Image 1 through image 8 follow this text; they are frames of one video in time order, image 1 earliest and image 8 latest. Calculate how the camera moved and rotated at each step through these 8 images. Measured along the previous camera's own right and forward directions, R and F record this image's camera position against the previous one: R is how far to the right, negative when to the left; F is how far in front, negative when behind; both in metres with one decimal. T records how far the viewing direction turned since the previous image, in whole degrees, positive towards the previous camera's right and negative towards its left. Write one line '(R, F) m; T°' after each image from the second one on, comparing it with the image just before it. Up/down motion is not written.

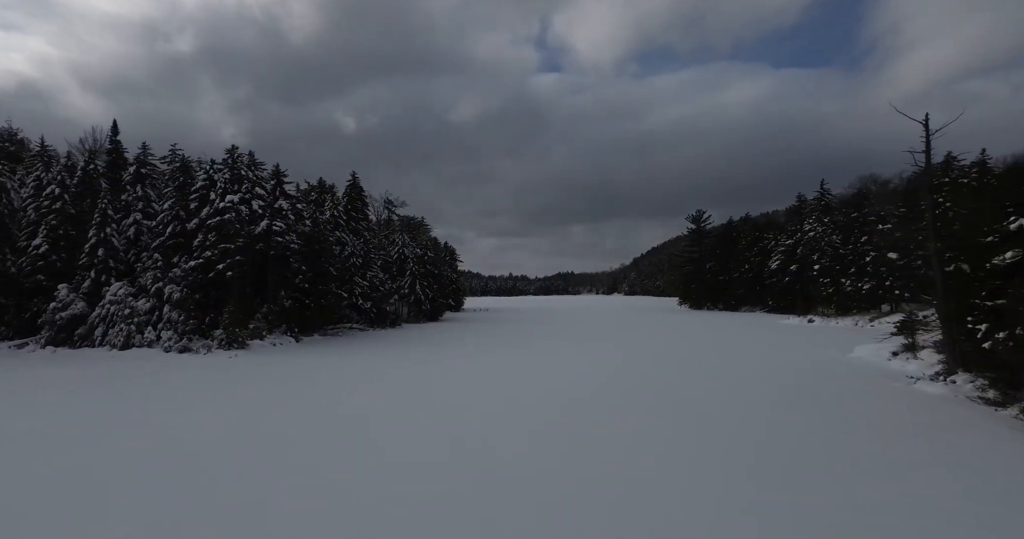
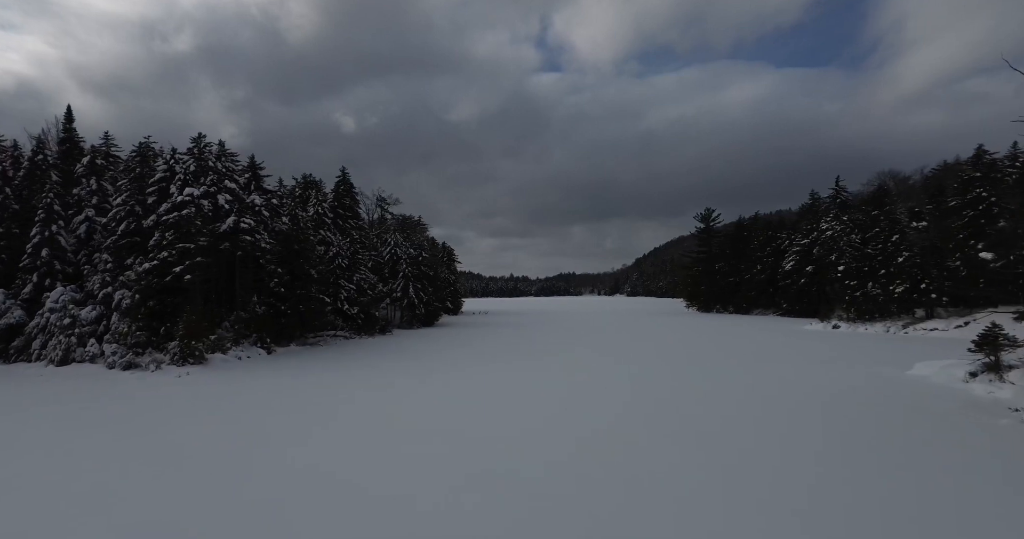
(0.0, +2.3) m; 0°
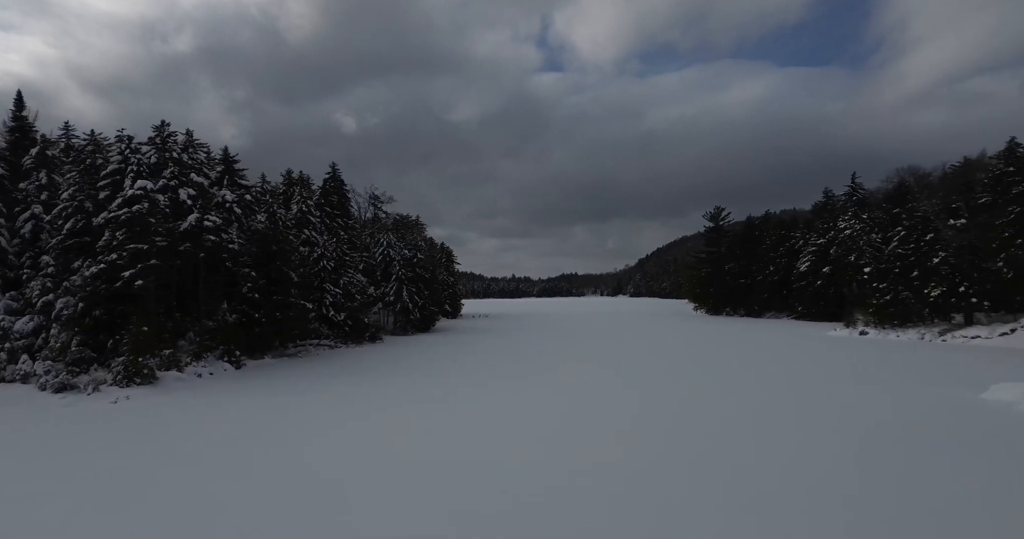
(0.0, +2.0) m; 0°
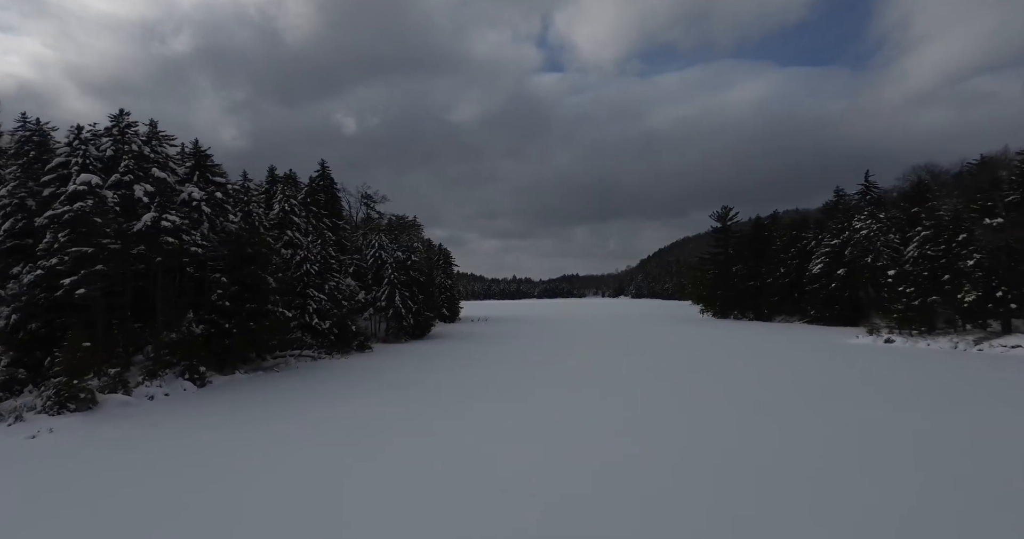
(+0.1, +1.7) m; 0°
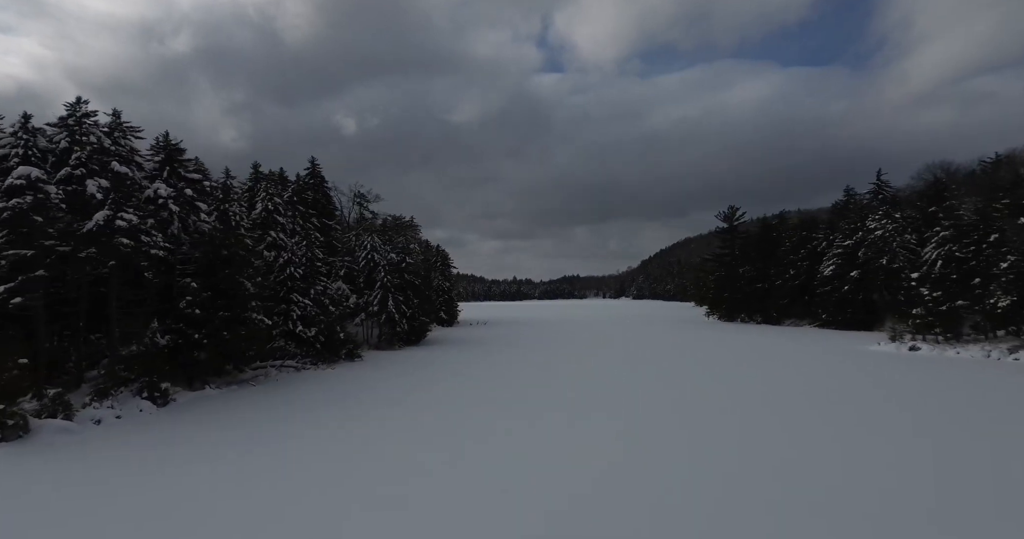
(0.0, +1.4) m; 0°
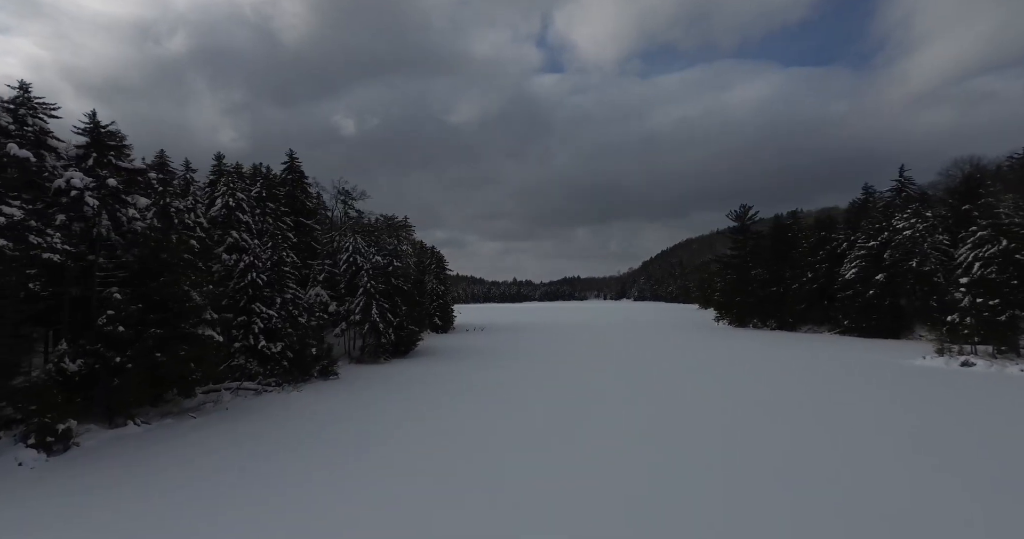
(+0.1, +2.6) m; 0°
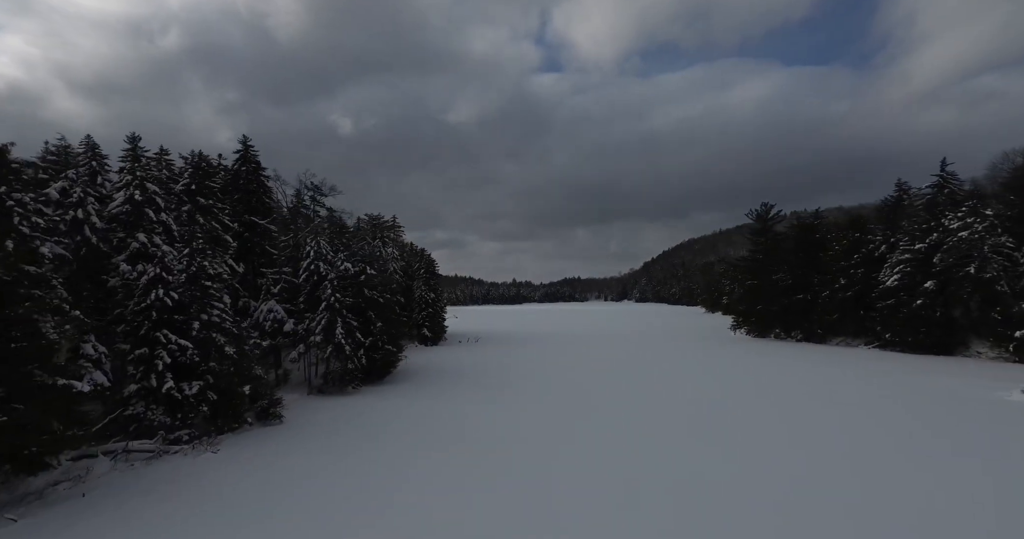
(+0.2, +4.1) m; 0°
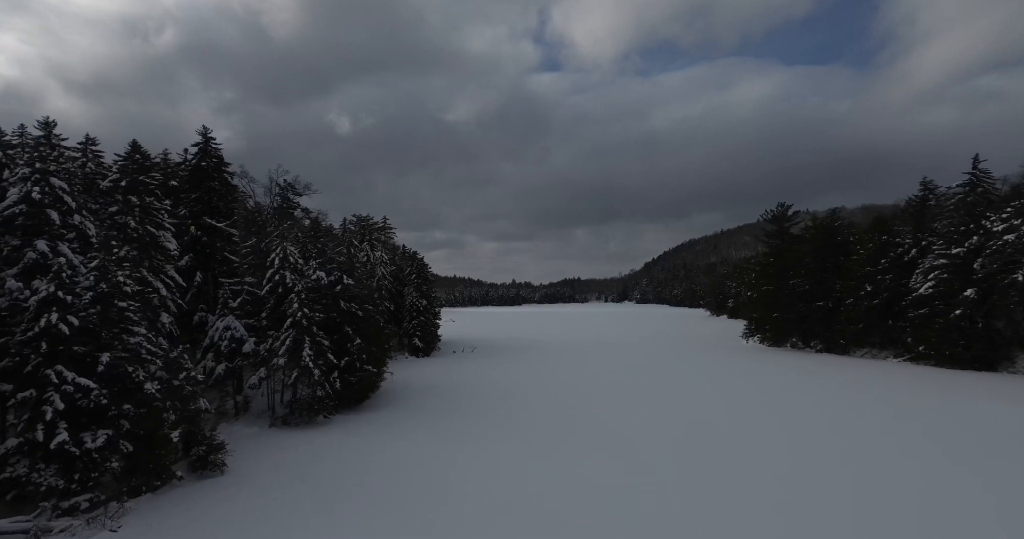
(+0.1, +2.7) m; 0°
